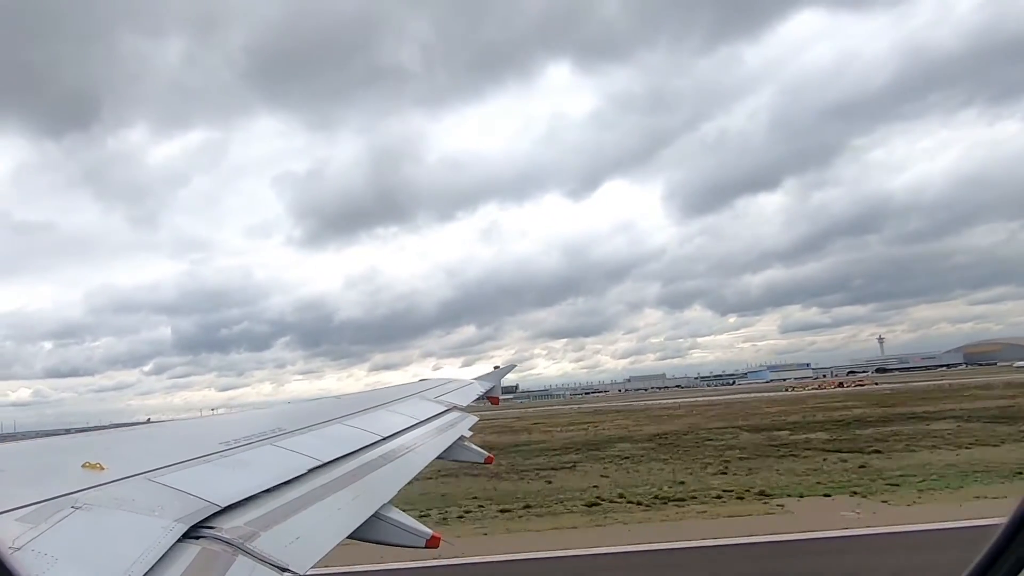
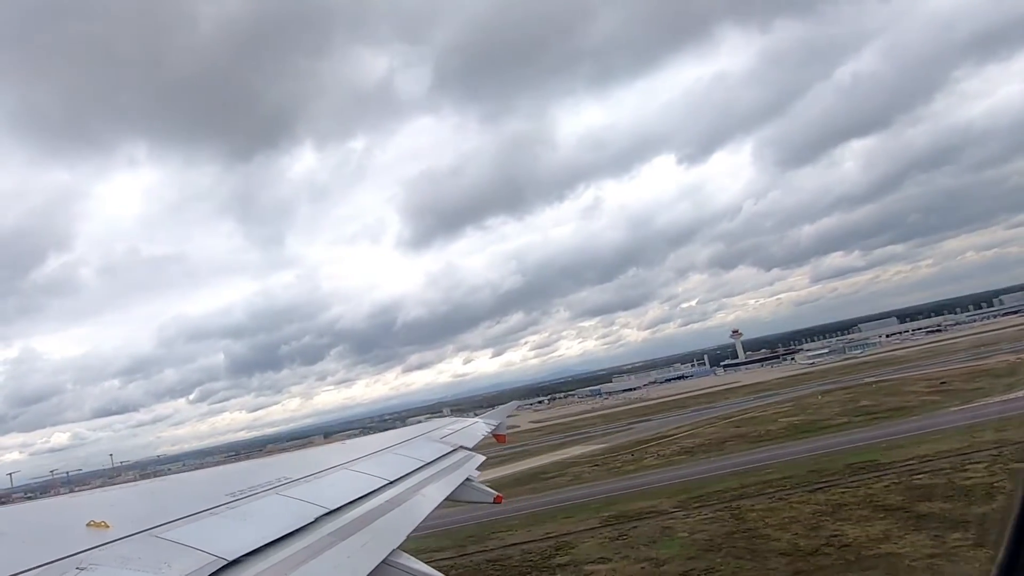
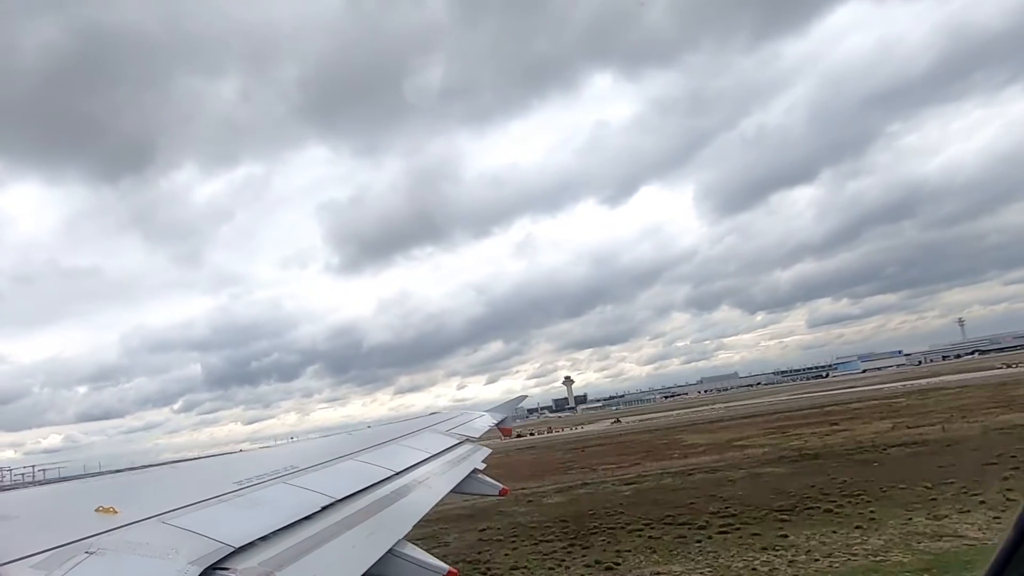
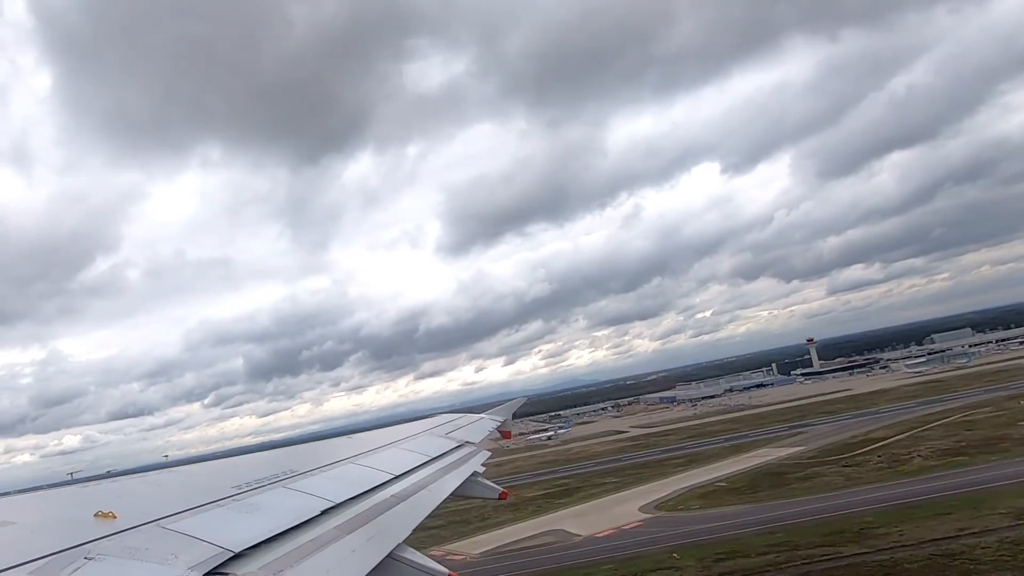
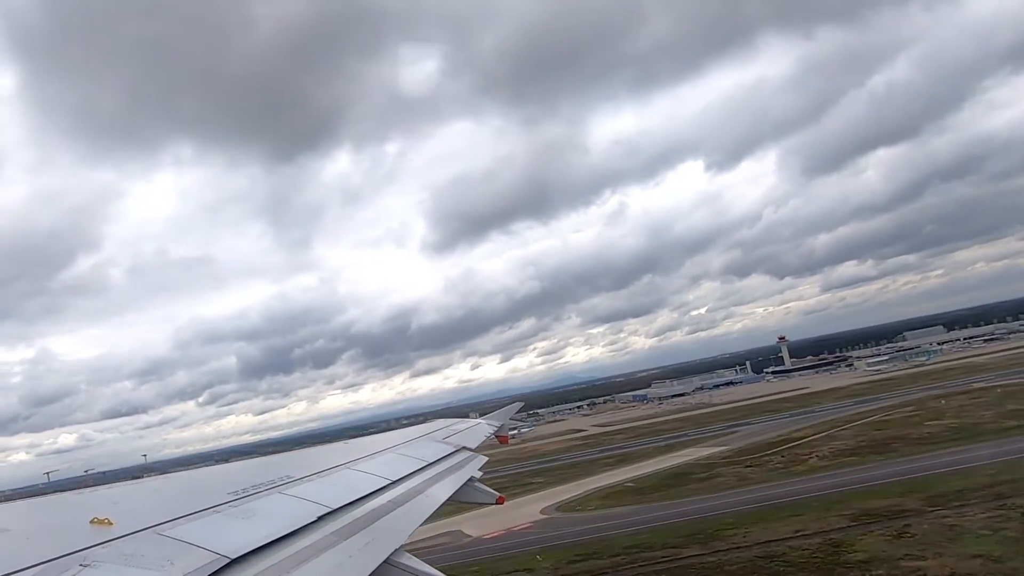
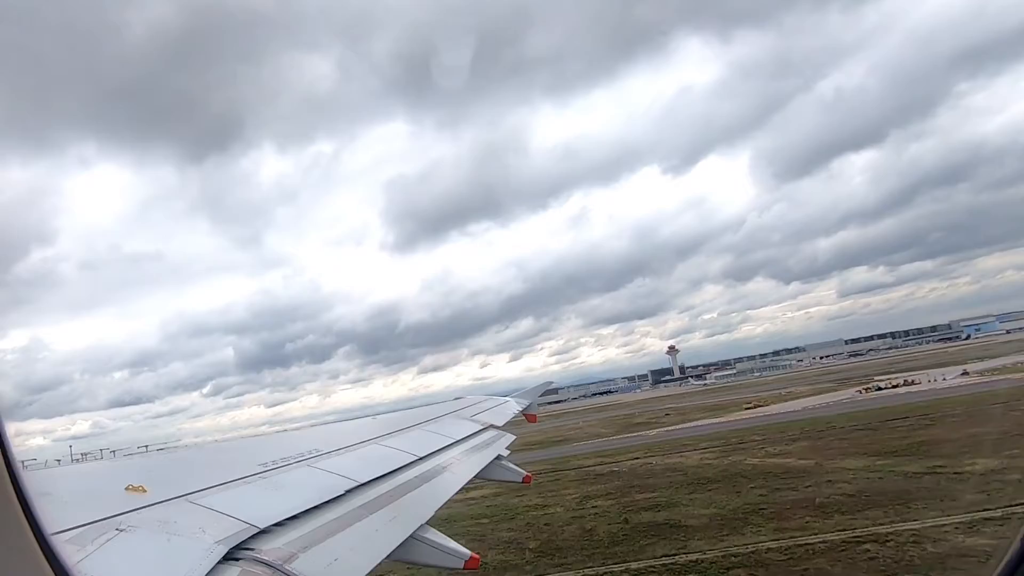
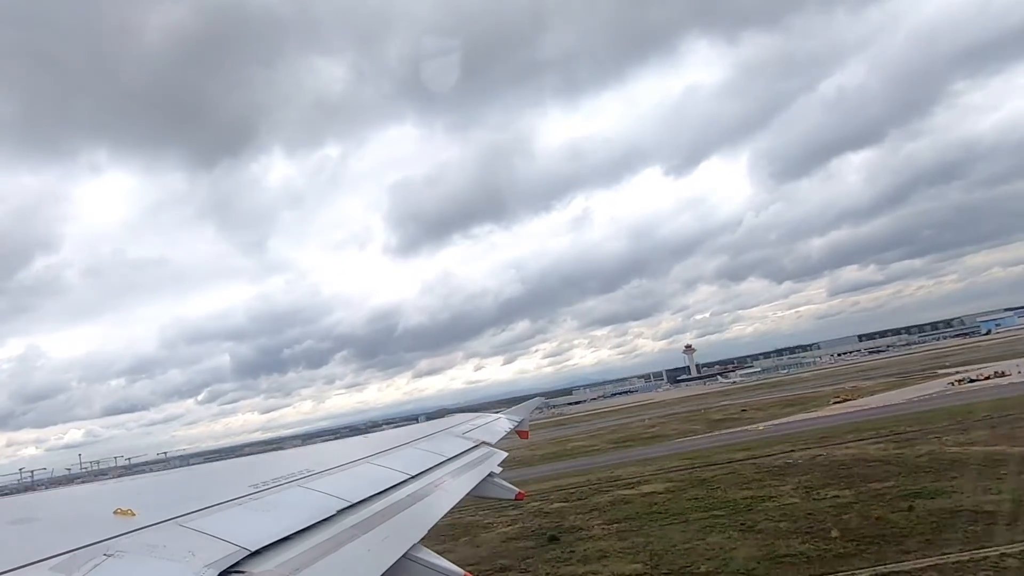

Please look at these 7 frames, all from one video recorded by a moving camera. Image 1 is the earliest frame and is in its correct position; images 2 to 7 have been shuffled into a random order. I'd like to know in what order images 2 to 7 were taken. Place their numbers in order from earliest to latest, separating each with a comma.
3, 6, 7, 2, 5, 4
